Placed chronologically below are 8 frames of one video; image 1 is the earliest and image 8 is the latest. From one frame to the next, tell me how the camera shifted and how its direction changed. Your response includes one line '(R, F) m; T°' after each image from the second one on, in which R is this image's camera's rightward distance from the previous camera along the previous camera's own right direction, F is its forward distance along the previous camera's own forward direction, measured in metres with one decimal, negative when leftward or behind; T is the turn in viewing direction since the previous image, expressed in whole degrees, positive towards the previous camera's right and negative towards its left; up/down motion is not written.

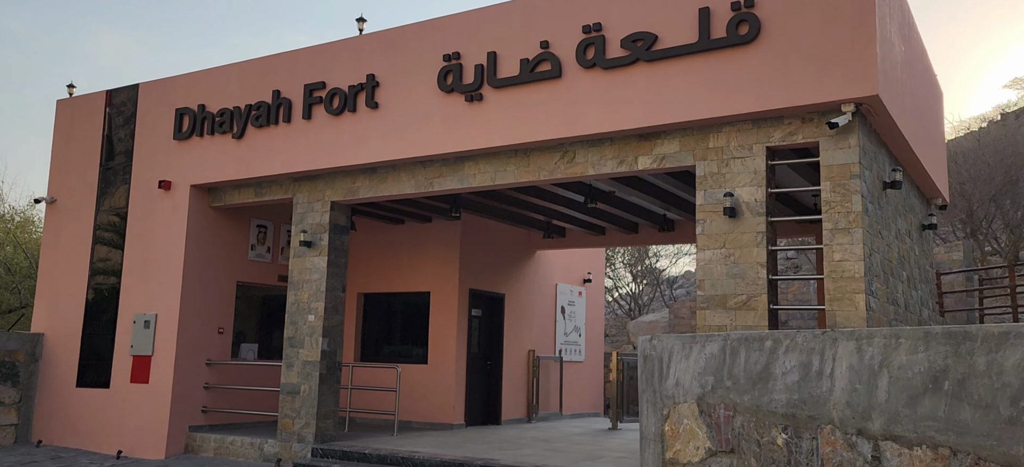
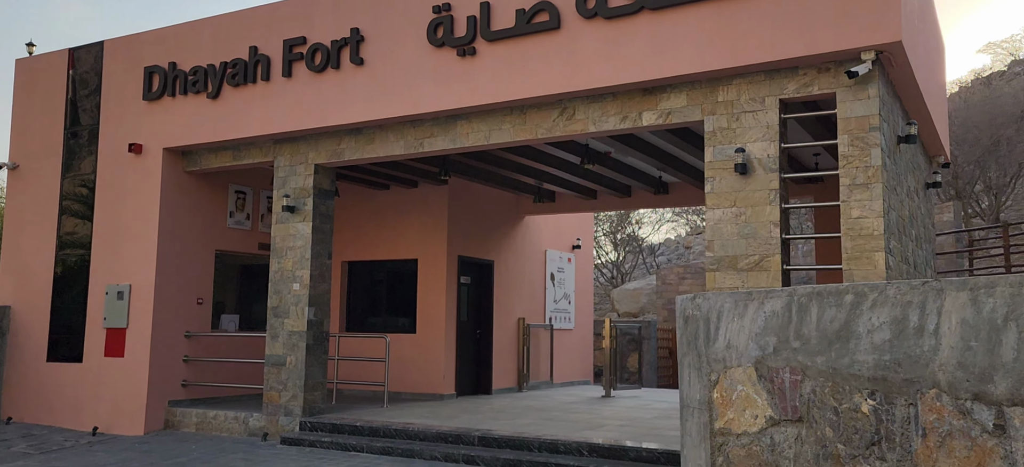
(-0.2, +0.4) m; +2°
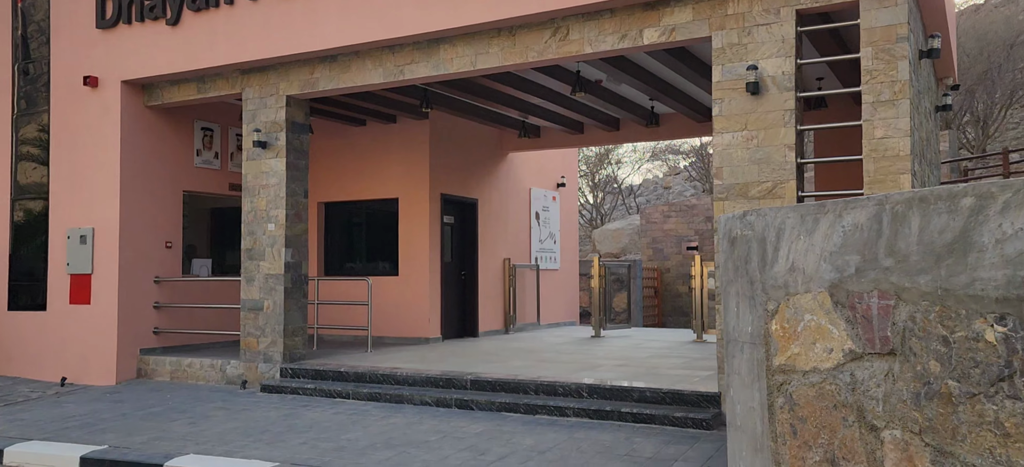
(-0.2, +0.6) m; +2°
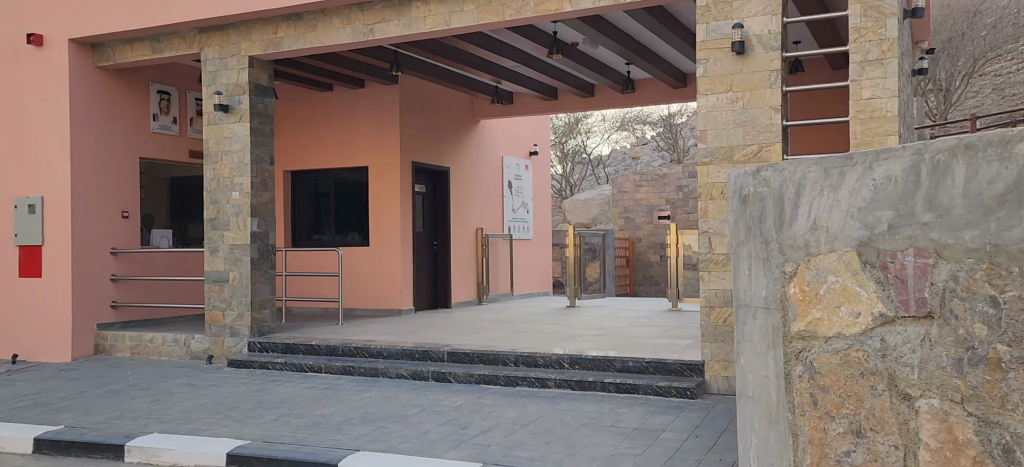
(-0.1, +0.2) m; +2°
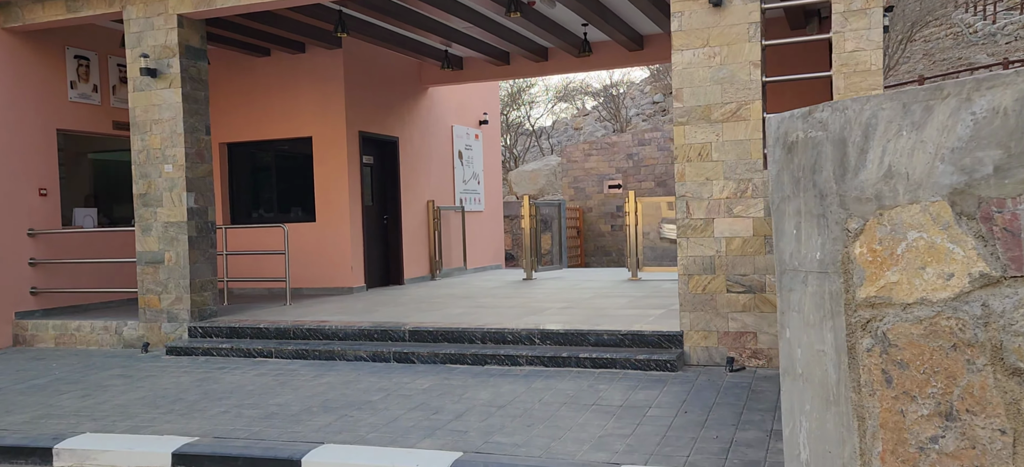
(-0.2, +0.5) m; +4°
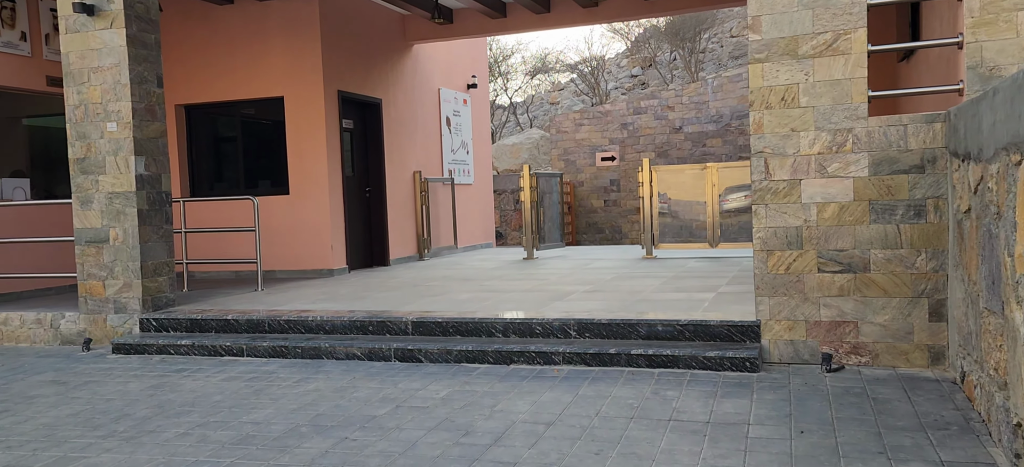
(-0.4, +1.3) m; +2°
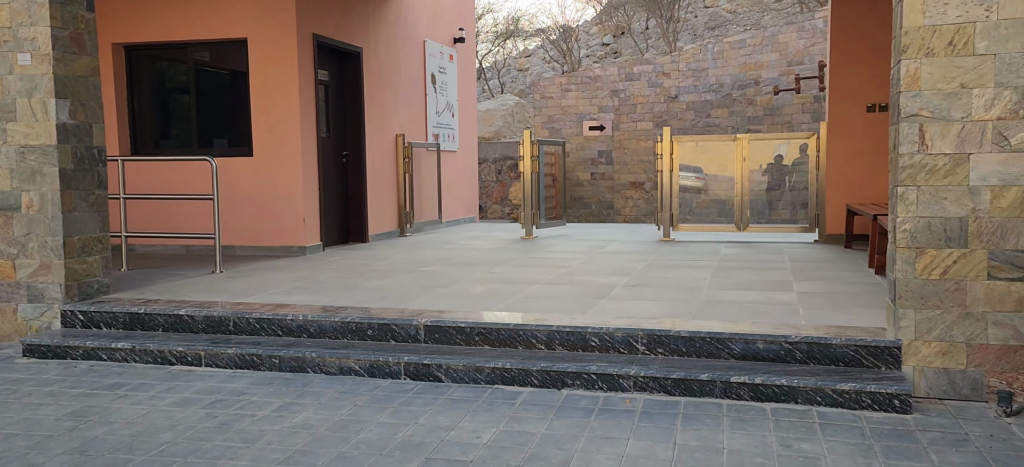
(-0.5, +1.4) m; +3°
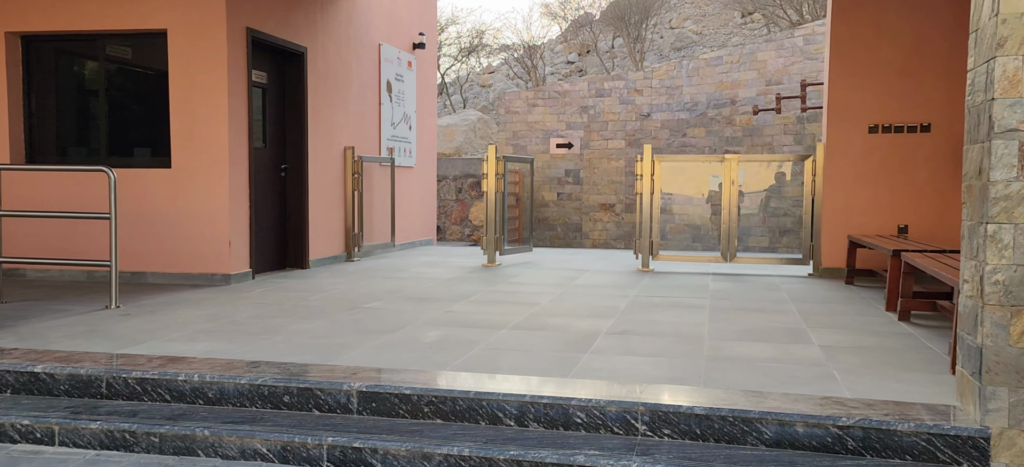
(0.0, +1.0) m; +3°
